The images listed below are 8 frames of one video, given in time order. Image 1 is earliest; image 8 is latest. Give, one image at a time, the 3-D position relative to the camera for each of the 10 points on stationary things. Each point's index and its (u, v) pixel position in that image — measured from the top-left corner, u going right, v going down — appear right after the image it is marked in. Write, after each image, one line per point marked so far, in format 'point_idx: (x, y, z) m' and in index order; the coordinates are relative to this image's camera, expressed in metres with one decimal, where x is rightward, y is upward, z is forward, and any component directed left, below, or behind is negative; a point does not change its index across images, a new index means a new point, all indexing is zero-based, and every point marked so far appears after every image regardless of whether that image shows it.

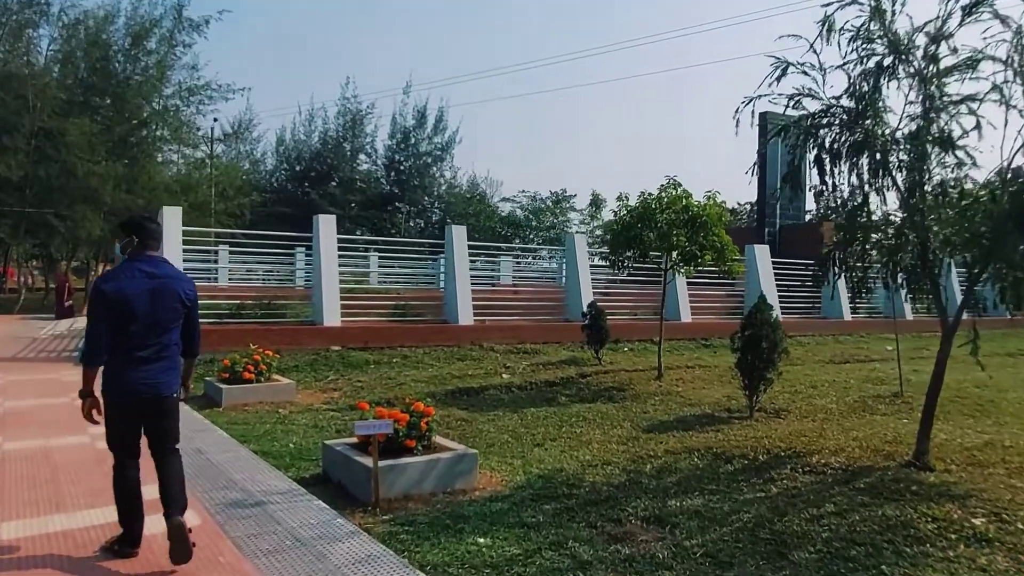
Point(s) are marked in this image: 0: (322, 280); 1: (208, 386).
0: (-3.1, +0.1, +11.7) m
1: (-3.7, -1.2, +8.6) m
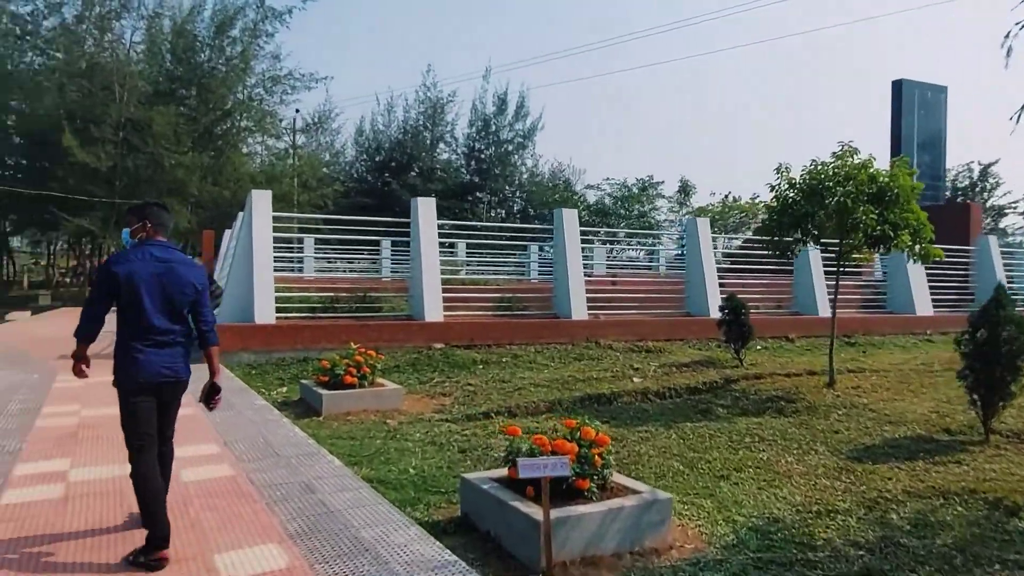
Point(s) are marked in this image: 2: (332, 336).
0: (-1.3, +0.3, +10.5) m
1: (-2.2, -1.1, +7.5) m
2: (-2.5, -0.7, +9.8) m
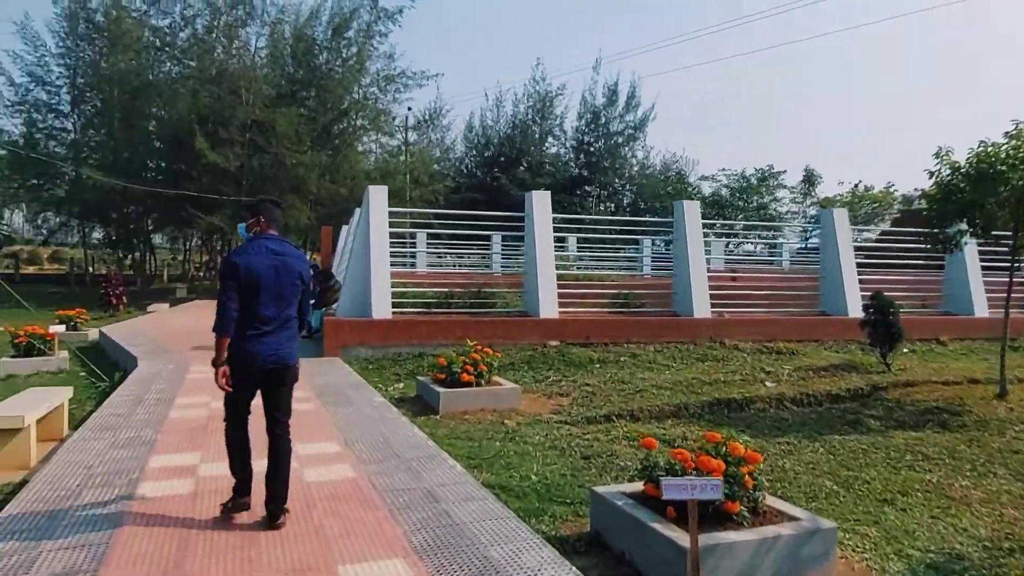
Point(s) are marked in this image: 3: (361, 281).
0: (+0.4, +0.3, +10.2) m
1: (-0.9, -1.0, +7.4) m
2: (-0.9, -0.6, +9.7) m
3: (-2.1, +0.1, +9.9) m
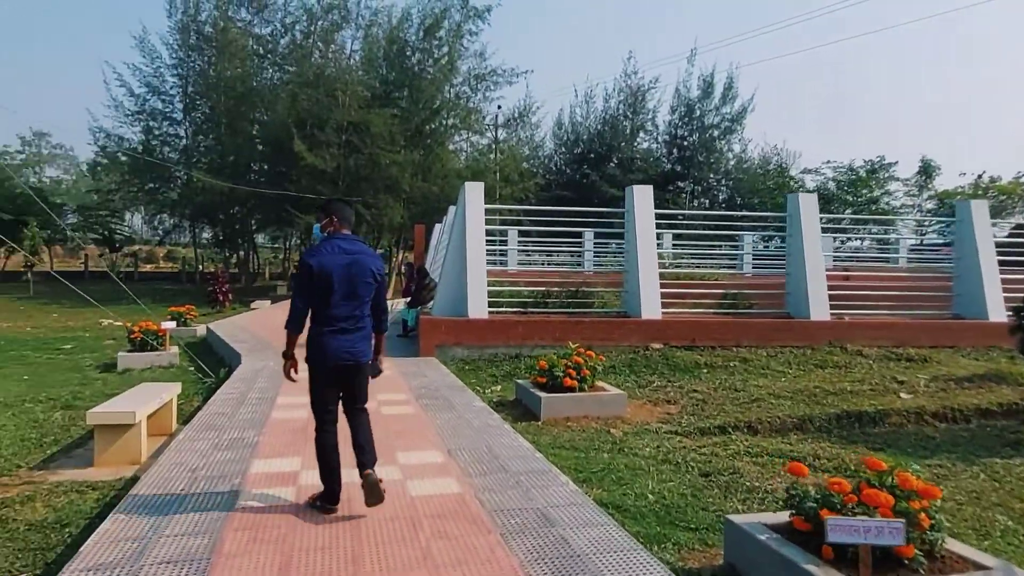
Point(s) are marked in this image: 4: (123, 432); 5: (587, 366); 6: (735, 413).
0: (+1.7, +0.3, +9.7) m
1: (+0.1, -1.0, +7.1) m
2: (+0.4, -0.6, +9.3) m
3: (-0.7, +0.1, +9.7) m
4: (-3.4, -1.3, +6.2) m
5: (+0.7, -0.8, +7.0) m
6: (+2.2, -1.2, +6.9) m
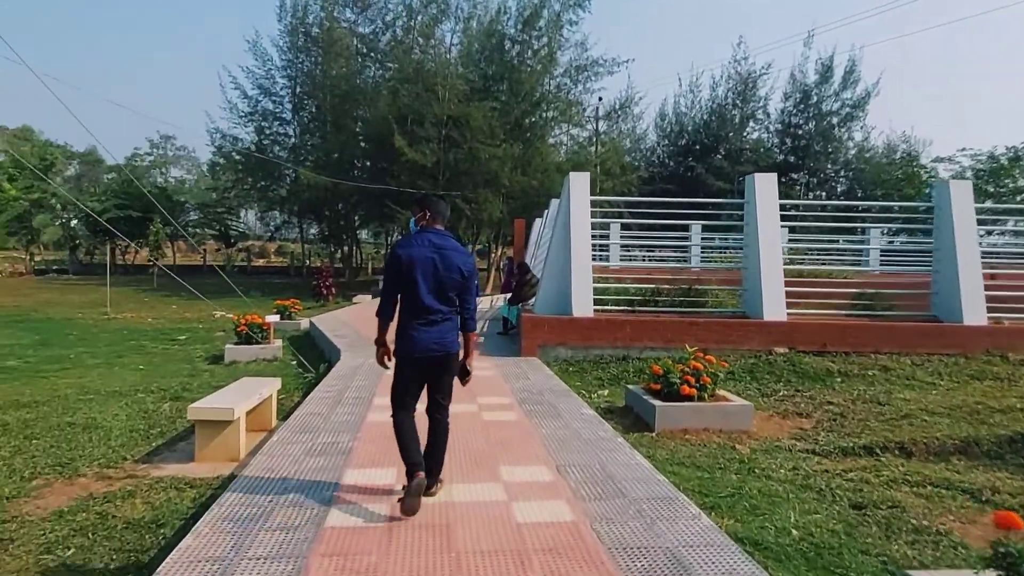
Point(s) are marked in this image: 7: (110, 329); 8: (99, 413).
0: (+3.1, +0.4, +8.9) m
1: (+1.1, -1.0, +6.5) m
2: (+1.7, -0.6, +8.6) m
3: (+0.6, +0.2, +9.2) m
4: (-2.5, -1.2, +6.1) m
5: (+1.7, -0.7, +6.3) m
6: (+3.1, -1.2, +6.0) m
7: (-9.1, -0.9, +16.0) m
8: (-4.6, -1.4, +7.8) m
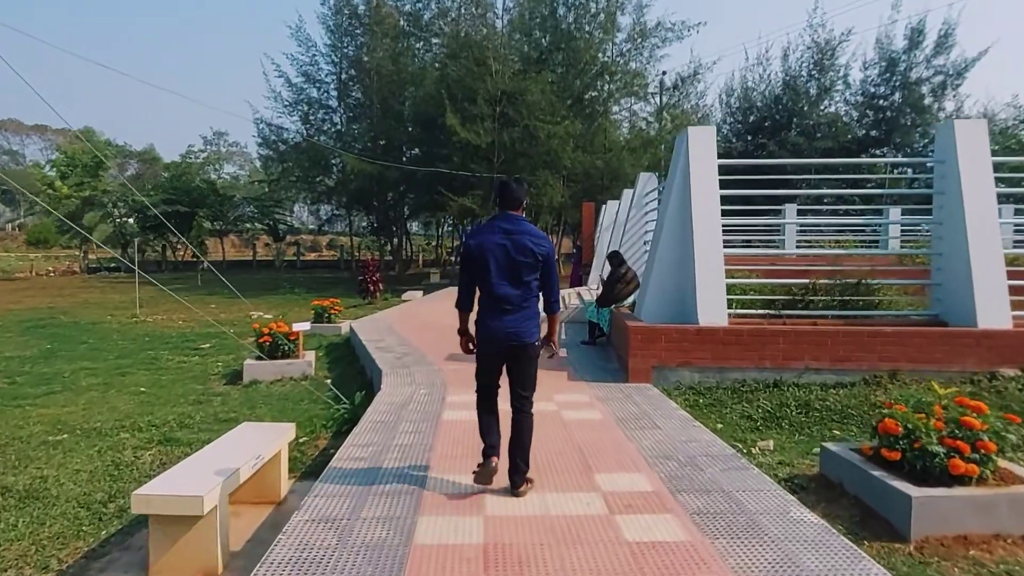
0: (+4.0, +0.4, +6.2) m
1: (+1.9, -1.0, +4.0) m
2: (+2.6, -0.5, +6.1) m
3: (+1.6, +0.2, +6.7) m
4: (-1.8, -1.3, +3.9) m
5: (+2.5, -0.8, +3.7) m
6: (+3.8, -1.2, +3.3) m
7: (-7.7, -1.0, +14.2) m
8: (-3.7, -1.5, +5.7) m
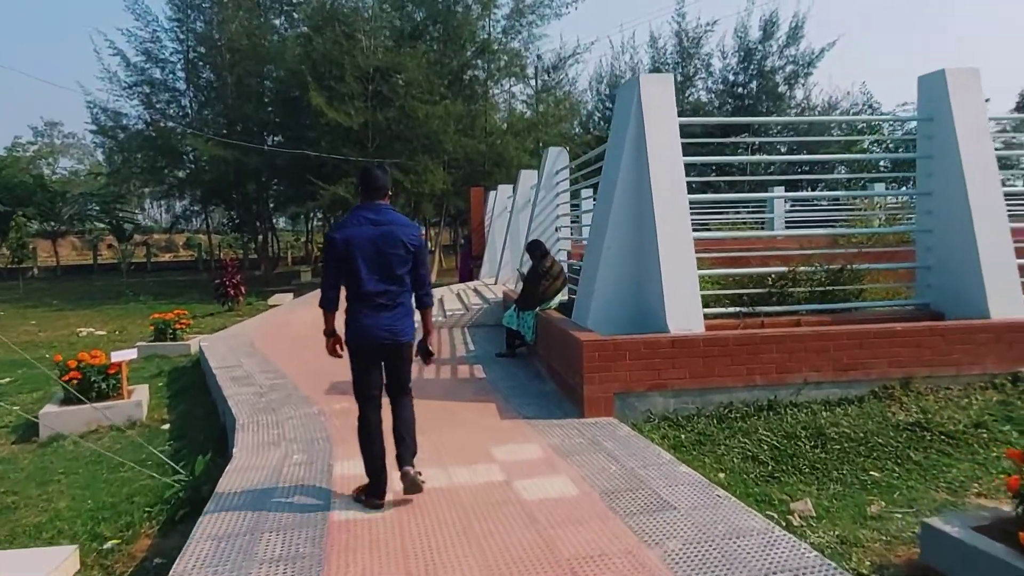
0: (+3.4, +0.5, +5.0) m
1: (+1.7, -1.0, +2.6) m
2: (+2.1, -0.5, +4.7) m
3: (+0.9, +0.2, +5.1) m
4: (-1.8, -1.4, +1.8) m
5: (+2.3, -0.7, +2.4) m
6: (+3.8, -1.1, +2.2) m
7: (-9.4, -1.3, +11.0) m
8: (-4.0, -1.7, +3.3) m
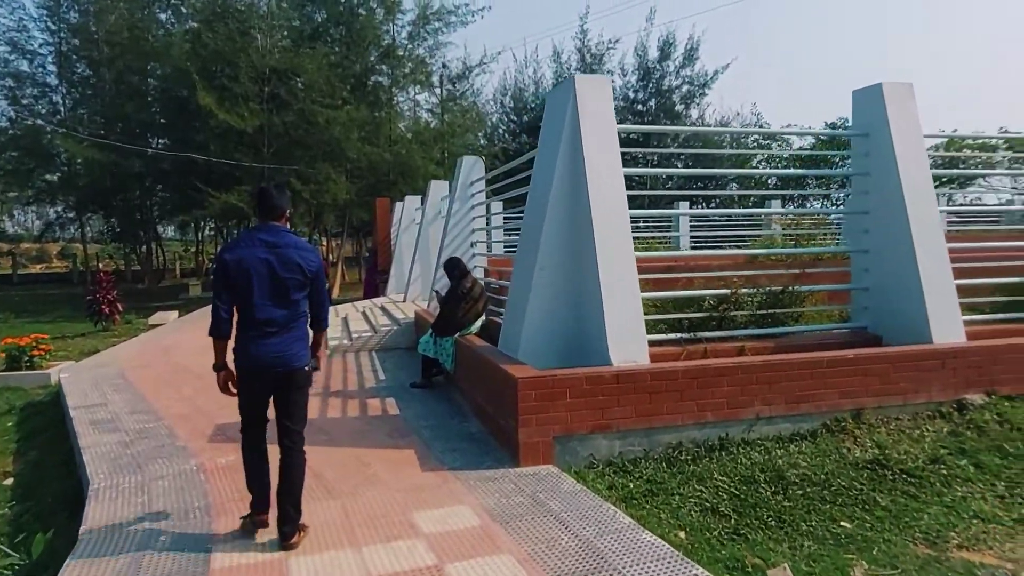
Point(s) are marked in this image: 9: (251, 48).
0: (+2.9, +0.4, +4.8) m
1: (+1.6, -1.2, +2.1) m
2: (+1.6, -0.6, +4.3) m
3: (+0.4, 0.0, +4.6) m
4: (-1.9, -1.6, +0.9) m
5: (+2.2, -0.8, +2.0) m
6: (+3.6, -1.2, +2.1) m
7: (-10.6, -1.6, +8.9) m
8: (-4.2, -1.8, +2.0) m
9: (-7.3, +6.7, +19.8) m
